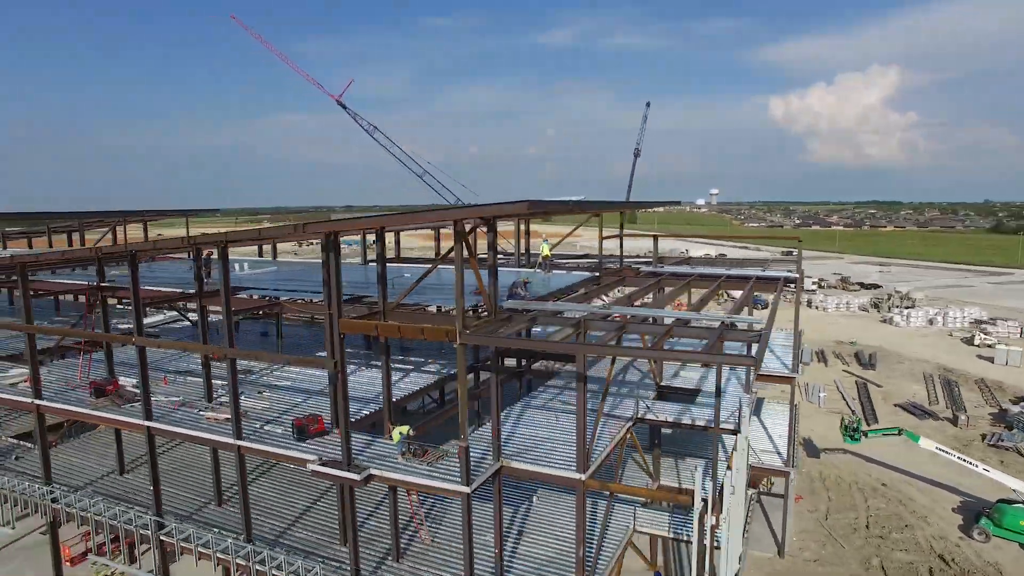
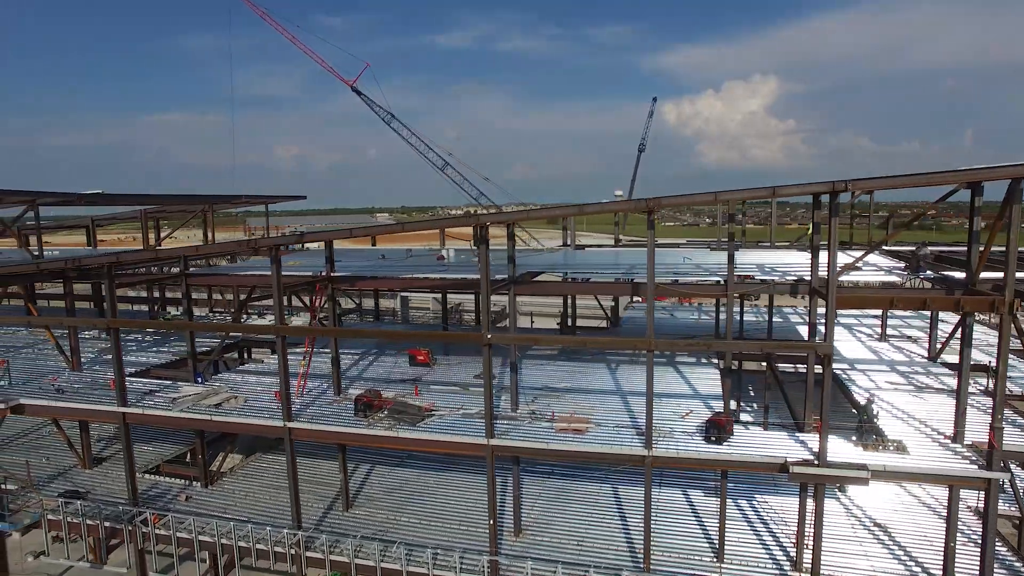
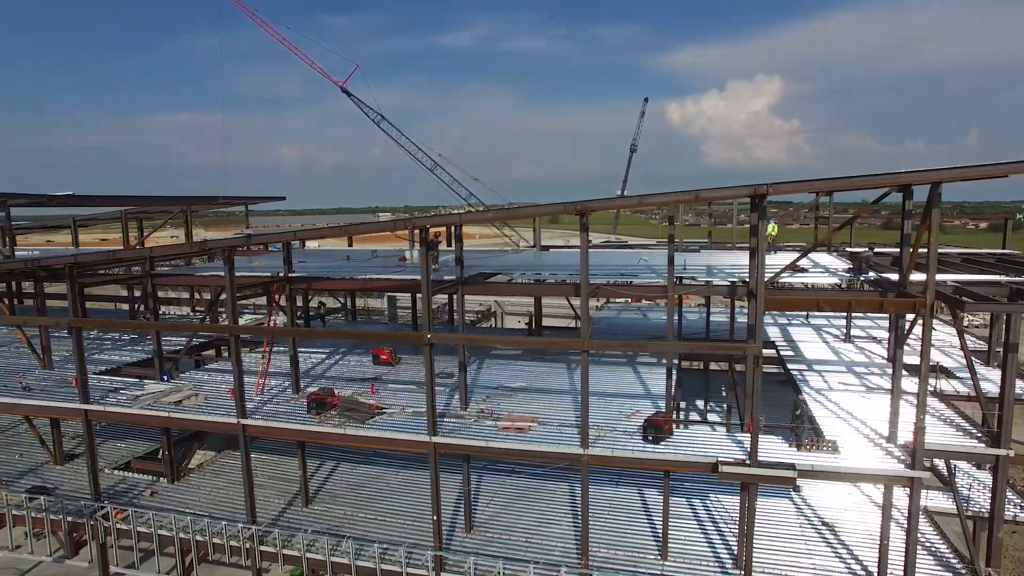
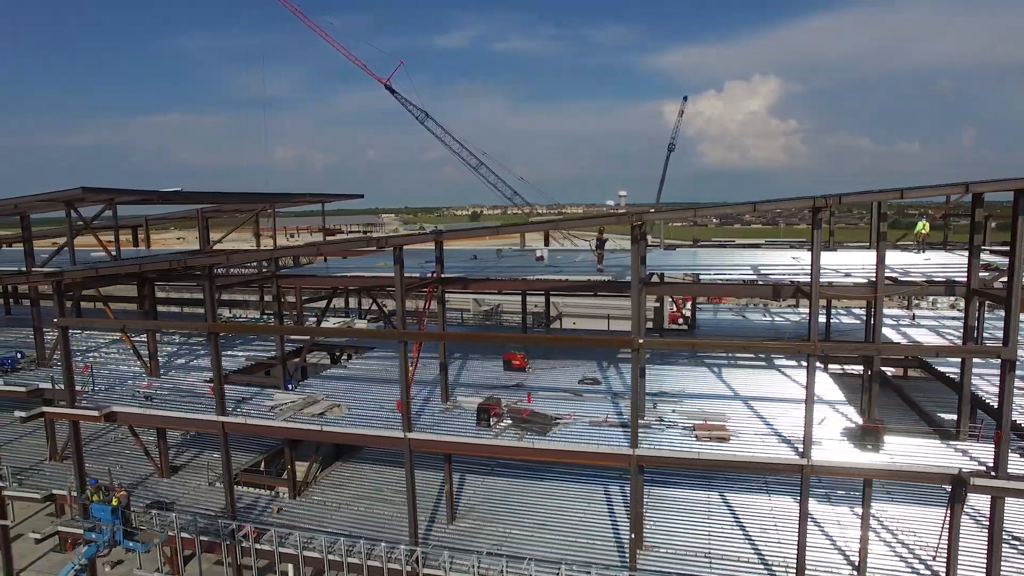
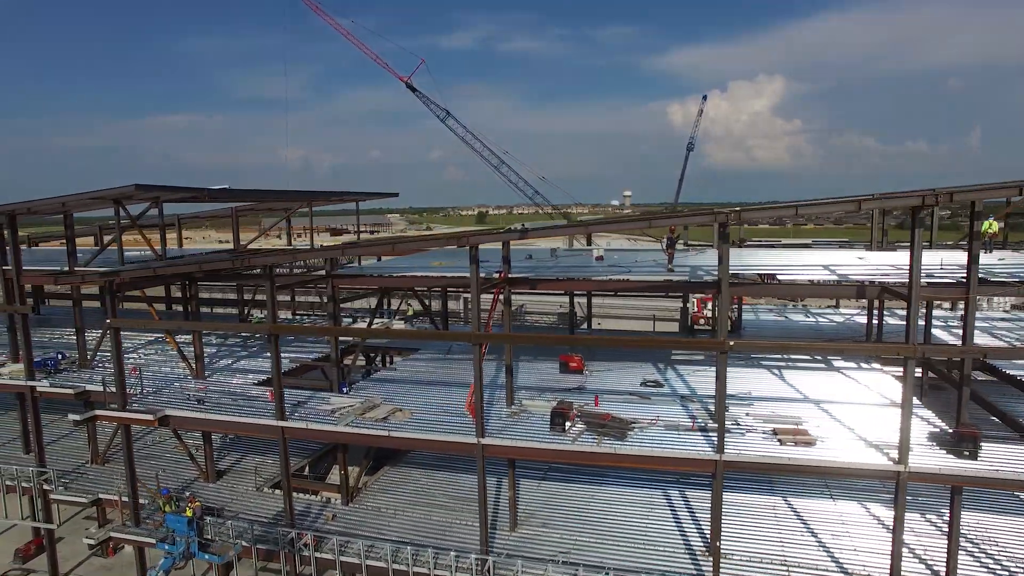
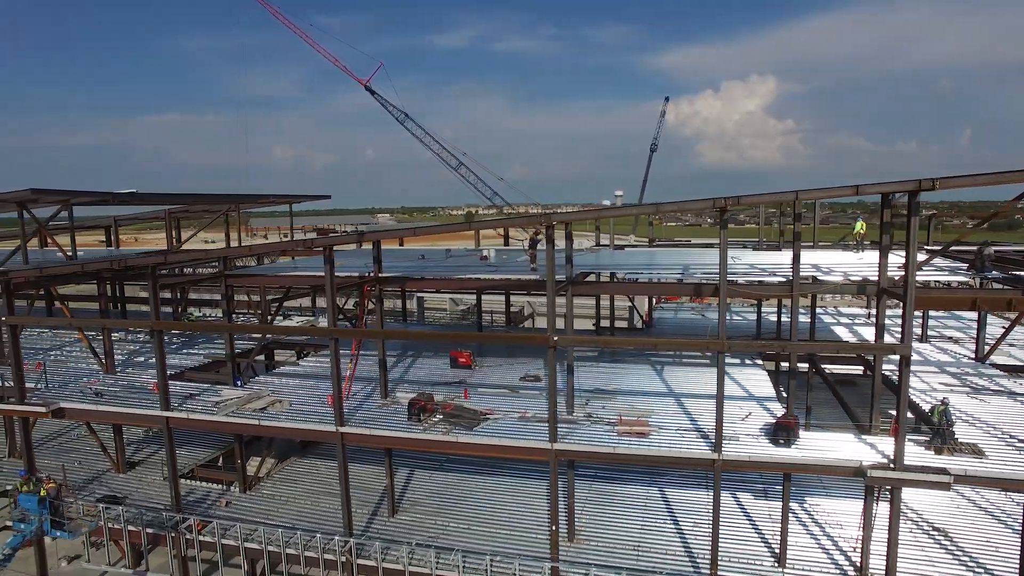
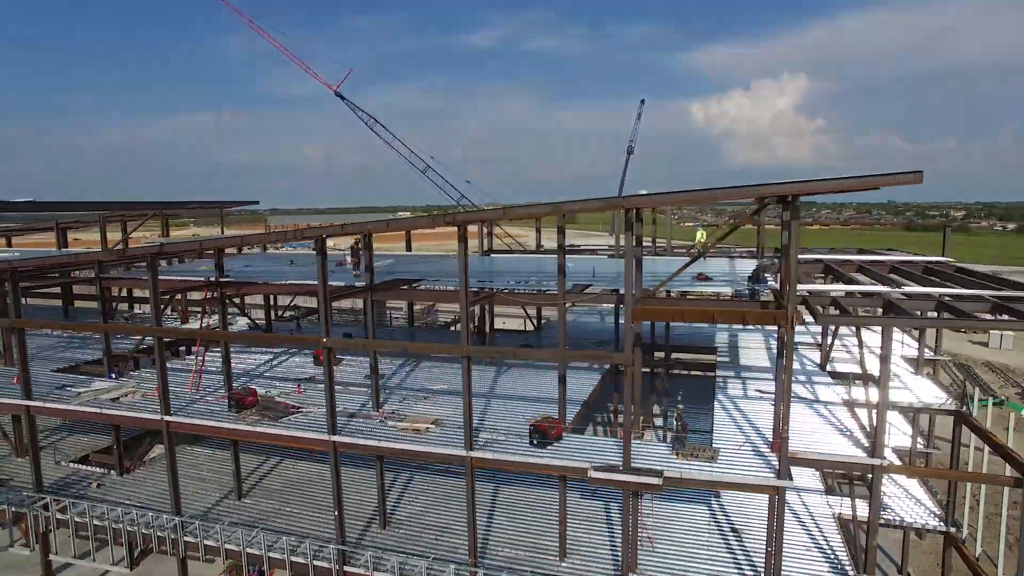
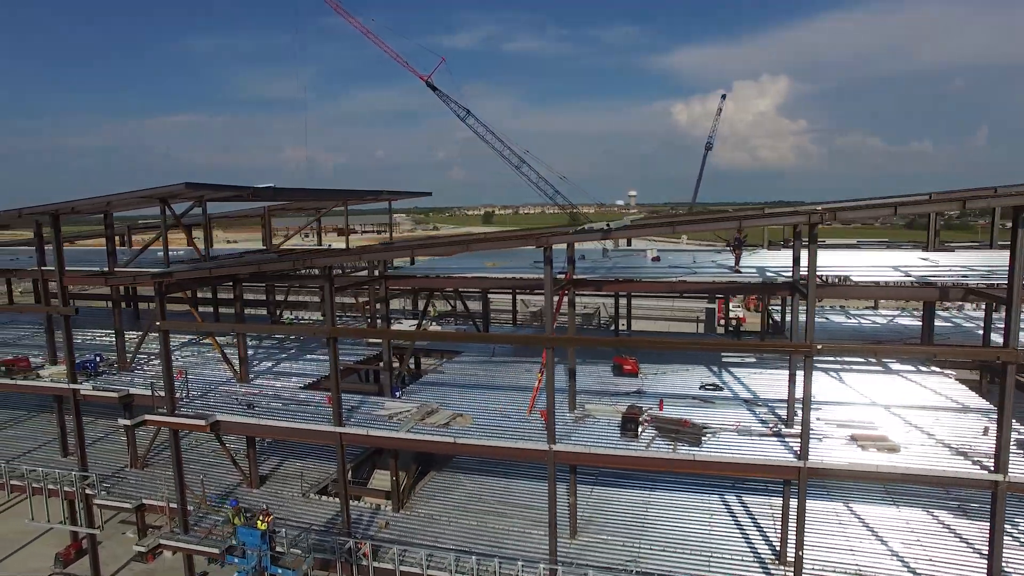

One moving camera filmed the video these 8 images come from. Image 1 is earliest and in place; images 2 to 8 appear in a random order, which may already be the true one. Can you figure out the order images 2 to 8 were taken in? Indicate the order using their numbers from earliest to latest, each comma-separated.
7, 3, 2, 6, 4, 5, 8
